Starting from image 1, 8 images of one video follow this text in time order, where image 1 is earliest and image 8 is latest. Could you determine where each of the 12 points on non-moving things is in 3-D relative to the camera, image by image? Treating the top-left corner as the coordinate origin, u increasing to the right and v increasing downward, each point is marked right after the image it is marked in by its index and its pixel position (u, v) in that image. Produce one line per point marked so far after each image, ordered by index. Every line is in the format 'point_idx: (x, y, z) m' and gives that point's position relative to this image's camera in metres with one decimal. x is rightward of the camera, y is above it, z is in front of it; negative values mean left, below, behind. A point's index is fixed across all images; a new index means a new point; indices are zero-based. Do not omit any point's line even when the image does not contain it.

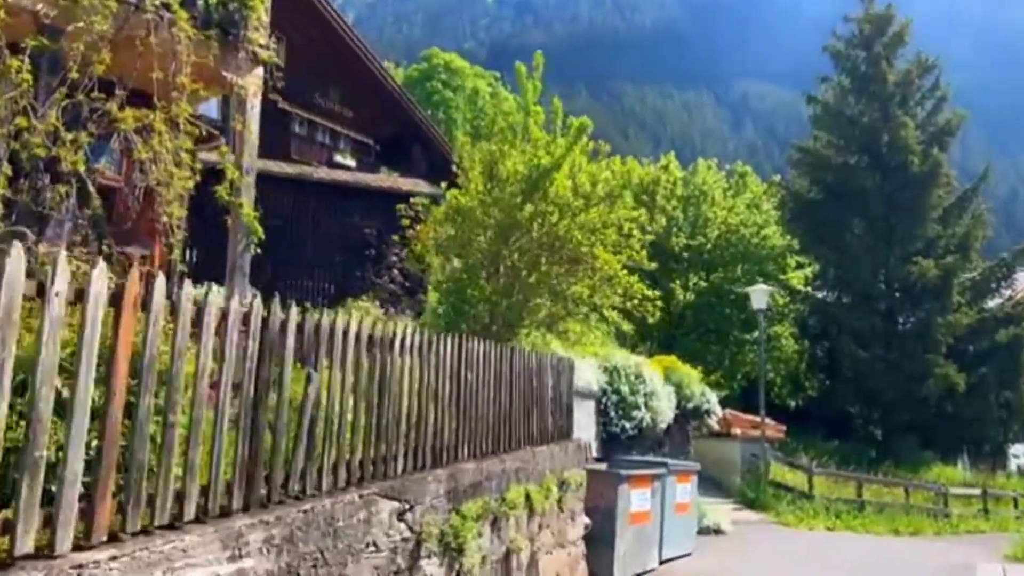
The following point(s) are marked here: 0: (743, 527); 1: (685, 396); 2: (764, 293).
0: (+4.7, -4.8, +16.5) m
1: (+3.2, -2.0, +15.1) m
2: (+6.0, -0.1, +19.1) m
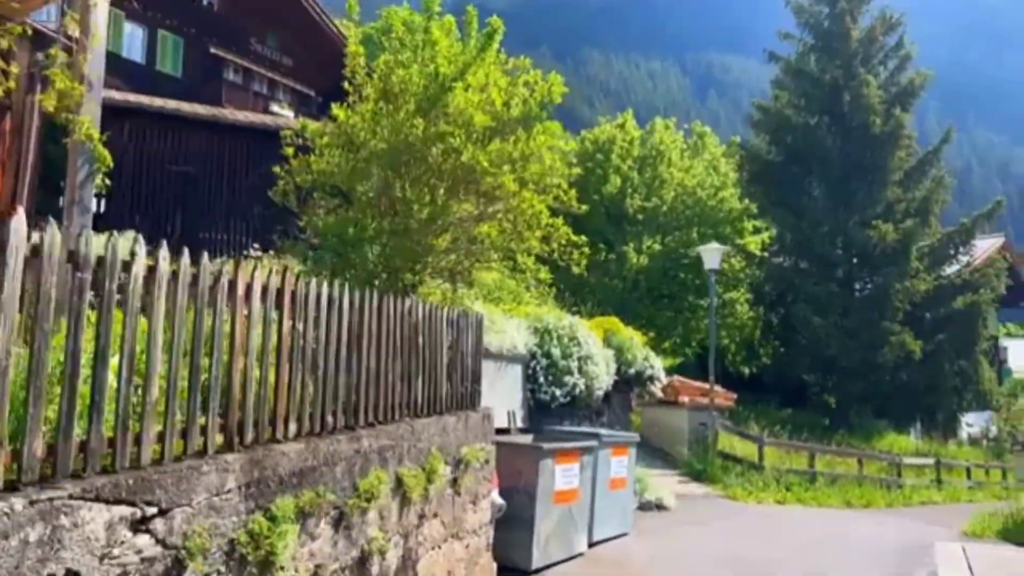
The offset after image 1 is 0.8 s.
0: (+3.3, -4.0, +15.3) m
1: (+1.9, -1.2, +13.7) m
2: (+4.5, +0.8, +17.9) m
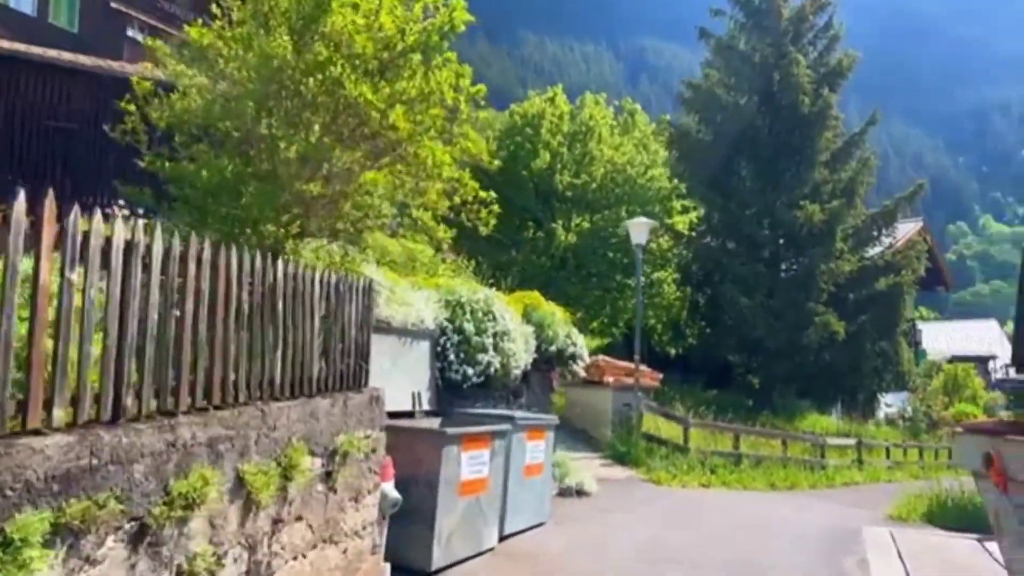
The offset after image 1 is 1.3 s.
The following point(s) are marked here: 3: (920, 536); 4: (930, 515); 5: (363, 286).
0: (+1.7, -3.5, +14.6) m
1: (+0.5, -0.8, +12.8) m
2: (+2.8, +1.3, +17.1) m
3: (+5.8, -3.5, +11.4) m
4: (+7.0, -3.8, +13.5) m
5: (-1.3, 0.0, +6.8) m
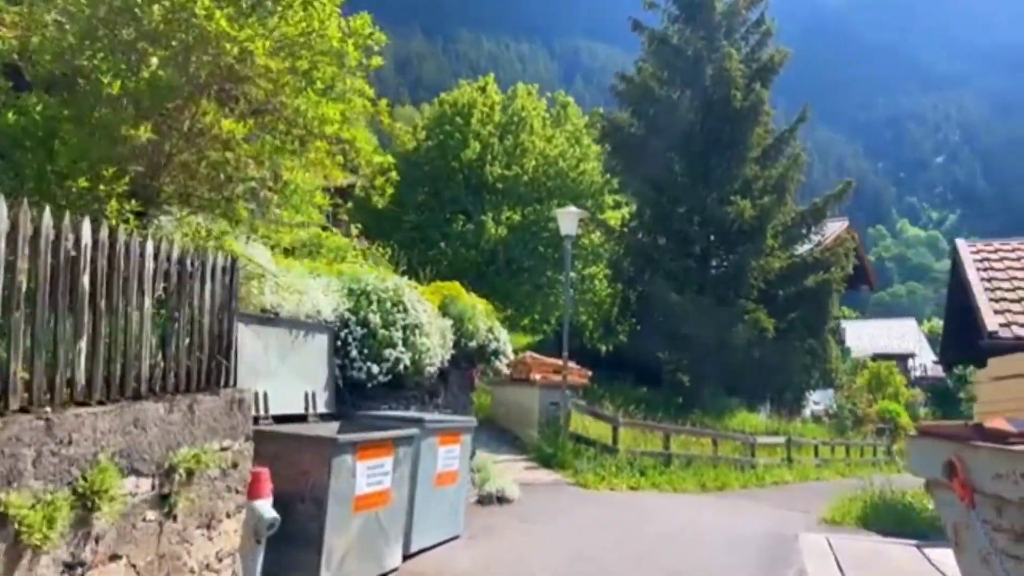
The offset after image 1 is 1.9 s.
0: (+0.3, -3.4, +13.6) m
1: (-0.7, -0.7, +11.8) m
2: (+1.3, +1.5, +16.2) m
3: (+4.6, -3.4, +10.8) m
4: (+5.7, -3.7, +13.0) m
5: (-2.0, +0.2, +5.6) m
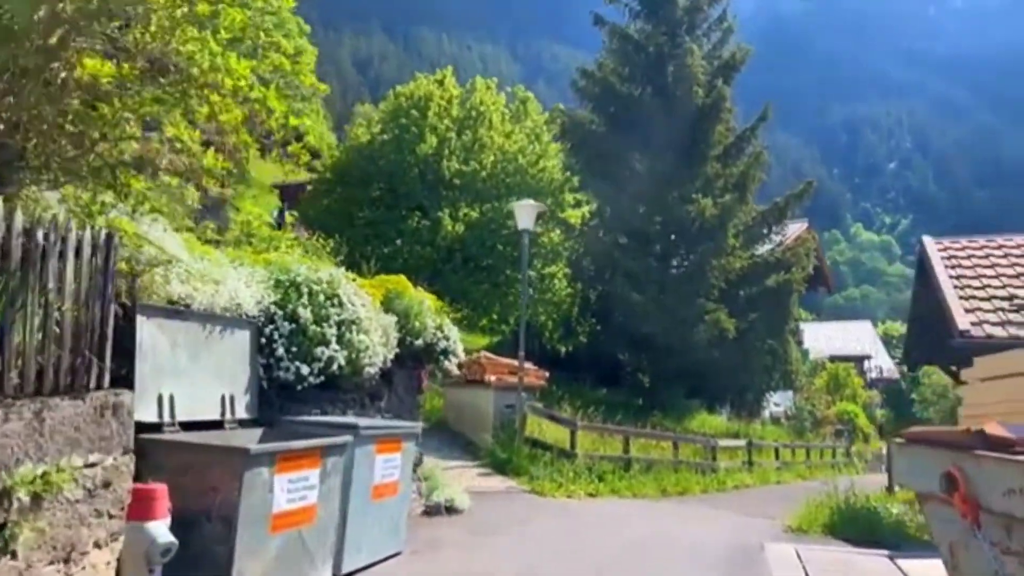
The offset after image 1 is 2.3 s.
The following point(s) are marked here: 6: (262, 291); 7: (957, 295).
0: (-0.4, -3.3, +12.8) m
1: (-1.4, -0.6, +10.9) m
2: (+0.4, +1.5, +15.4) m
3: (+4.0, -3.4, +10.2) m
4: (+4.9, -3.6, +12.4) m
5: (-2.4, +0.3, +4.7) m
6: (-2.5, 0.0, +8.0) m
7: (+6.9, -0.1, +12.6) m
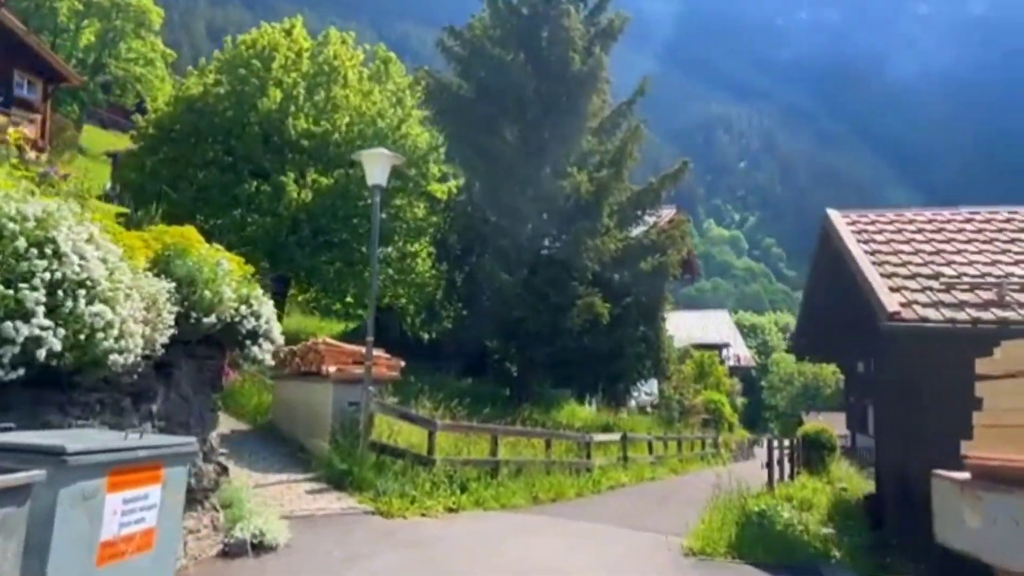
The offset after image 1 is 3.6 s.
0: (-2.5, -2.9, +9.9) m
1: (-3.0, -0.2, +7.8) m
2: (-2.0, +2.0, +12.6) m
3: (+2.3, -3.0, +8.0) m
4: (+2.9, -3.3, +10.4) m
5: (-3.0, +0.6, +1.5) m
6: (-3.6, +0.4, +4.8) m
7: (+4.9, +0.2, +10.8) m
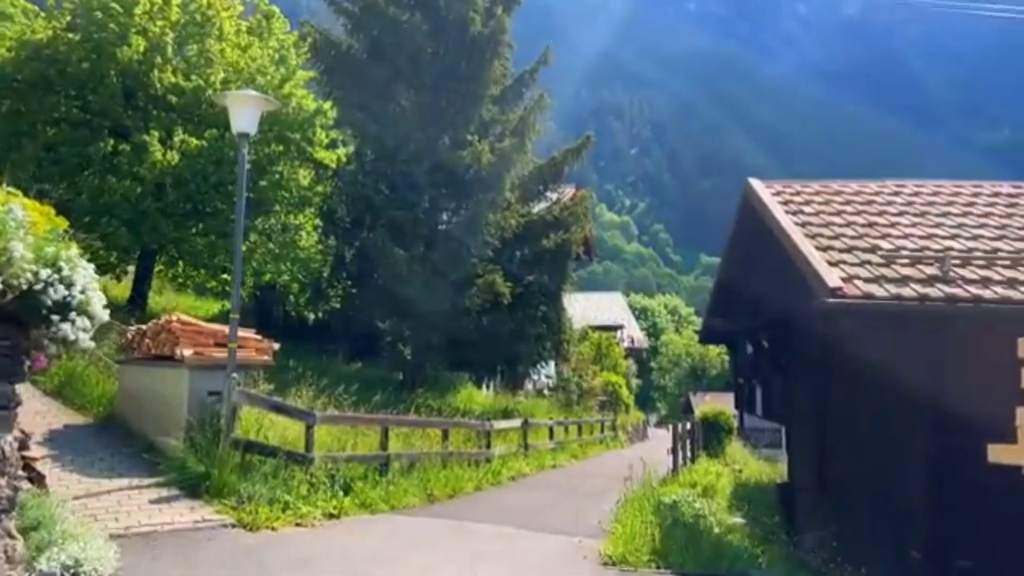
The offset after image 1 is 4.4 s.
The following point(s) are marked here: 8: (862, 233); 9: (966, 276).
0: (-3.6, -2.5, +8.0) m
1: (-3.8, +0.2, +5.8) m
2: (-3.4, +2.4, +10.6) m
3: (+1.4, -2.7, +6.8) m
4: (+1.7, -3.0, +9.2) m
5: (-3.0, +0.8, -0.4) m
6: (-4.0, +0.6, +2.7) m
7: (+3.7, +0.5, +9.8) m
8: (+4.5, +0.7, +10.3) m
9: (+5.1, +0.1, +9.0) m
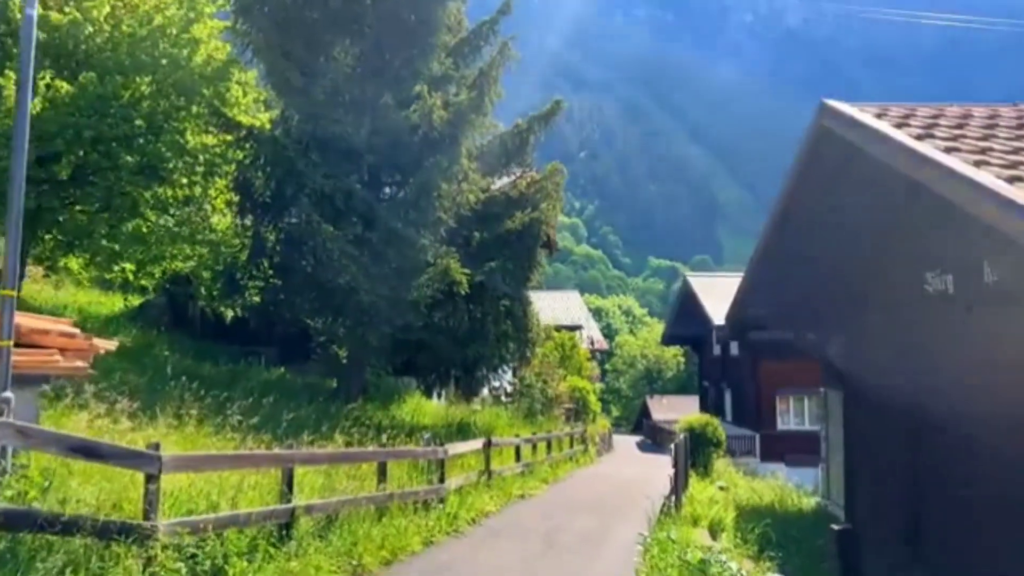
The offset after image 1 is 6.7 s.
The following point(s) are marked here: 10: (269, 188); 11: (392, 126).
0: (-3.6, -2.2, +3.6) m
1: (-3.7, +0.5, +1.5) m
2: (-3.6, +2.7, +6.2) m
3: (+1.5, -2.4, +2.7) m
4: (+1.6, -2.6, +5.1) m
5: (-2.5, +1.1, -4.7) m
6: (-3.7, +1.0, -1.7) m
7: (+3.5, +0.8, +5.9) m
8: (+4.3, +1.0, +6.4) m
9: (+5.0, +0.5, +5.2) m
10: (-6.2, +2.5, +20.1) m
11: (-2.9, +4.1, +20.2) m
